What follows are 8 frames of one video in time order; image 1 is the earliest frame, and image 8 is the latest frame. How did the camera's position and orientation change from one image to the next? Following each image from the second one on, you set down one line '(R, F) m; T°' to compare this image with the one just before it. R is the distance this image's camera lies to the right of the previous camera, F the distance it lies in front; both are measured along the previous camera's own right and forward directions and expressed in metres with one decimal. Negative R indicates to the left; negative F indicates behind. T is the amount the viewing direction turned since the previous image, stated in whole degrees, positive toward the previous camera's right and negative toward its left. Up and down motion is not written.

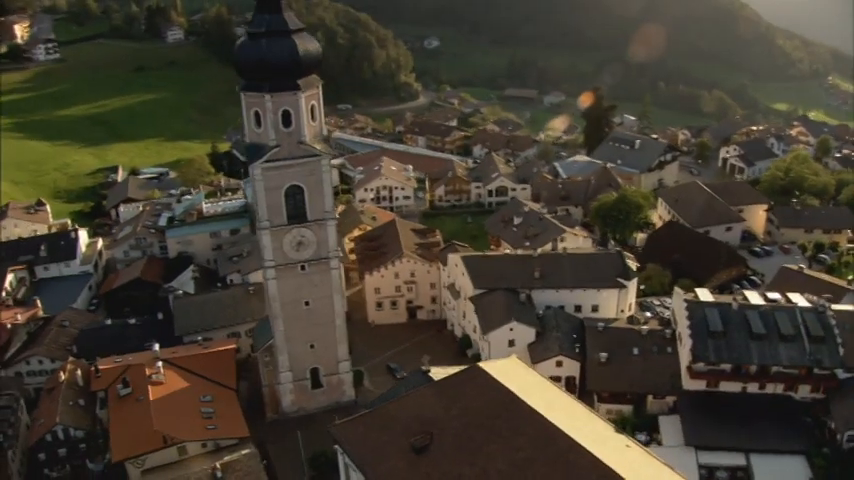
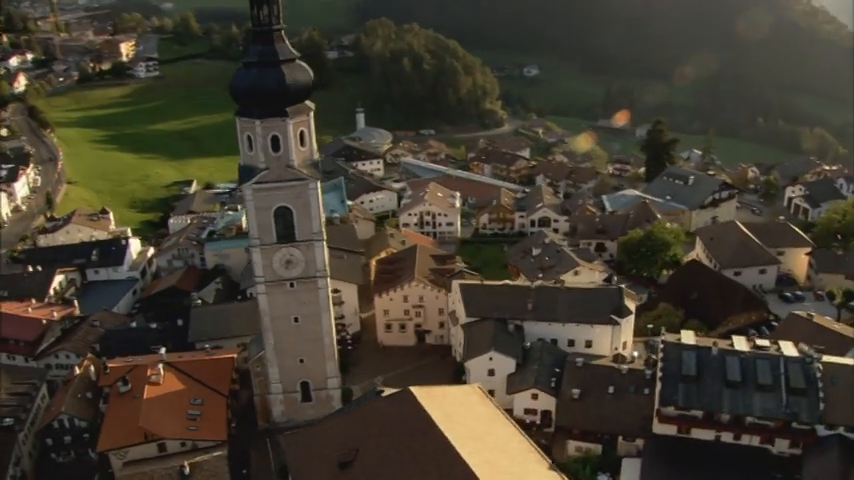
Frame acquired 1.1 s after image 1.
(+4.3, -0.4) m; -7°
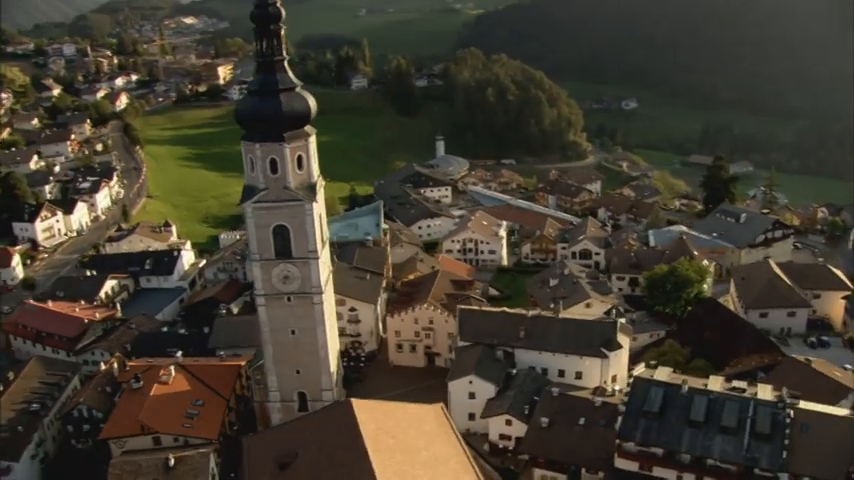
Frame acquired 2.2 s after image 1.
(+4.3, -1.0) m; -7°
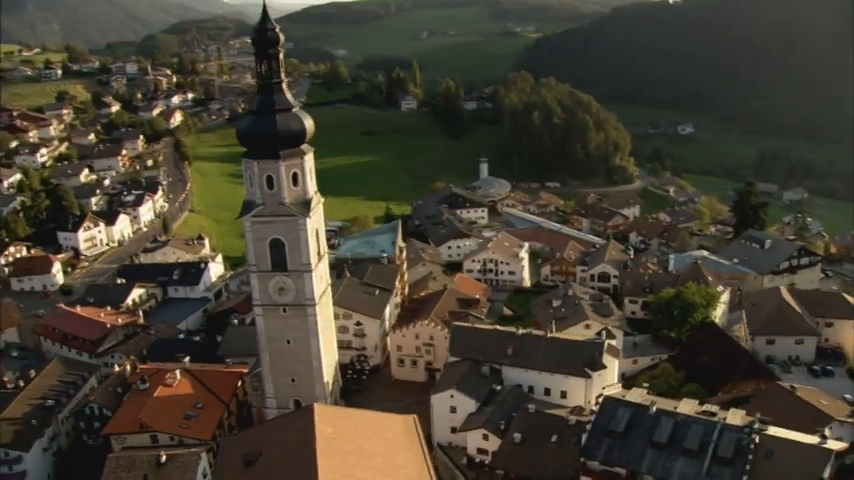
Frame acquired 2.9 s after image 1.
(+2.9, -1.1) m; -4°
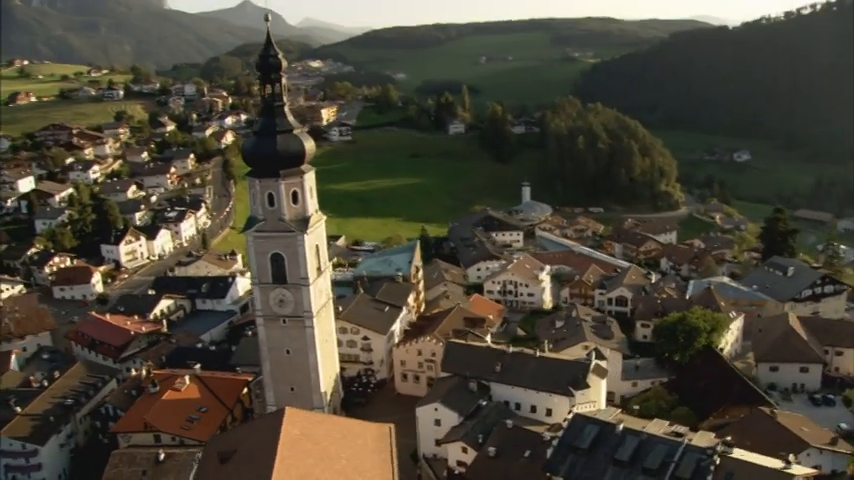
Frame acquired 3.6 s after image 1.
(+2.8, -1.3) m; -4°
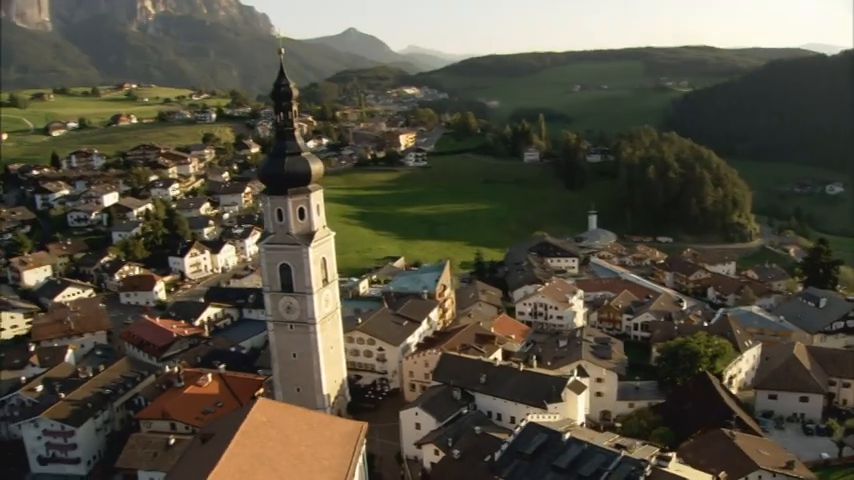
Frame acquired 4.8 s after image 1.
(+4.7, -2.7) m; -7°
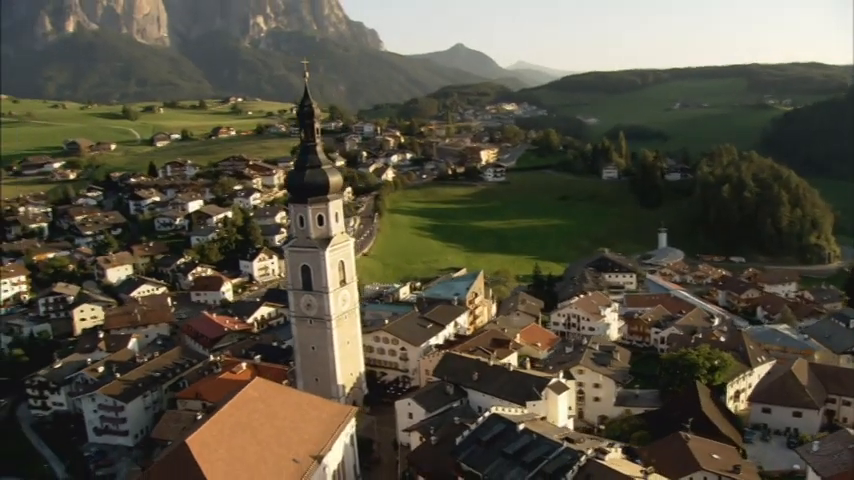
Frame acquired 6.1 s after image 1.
(+5.1, -3.7) m; -7°
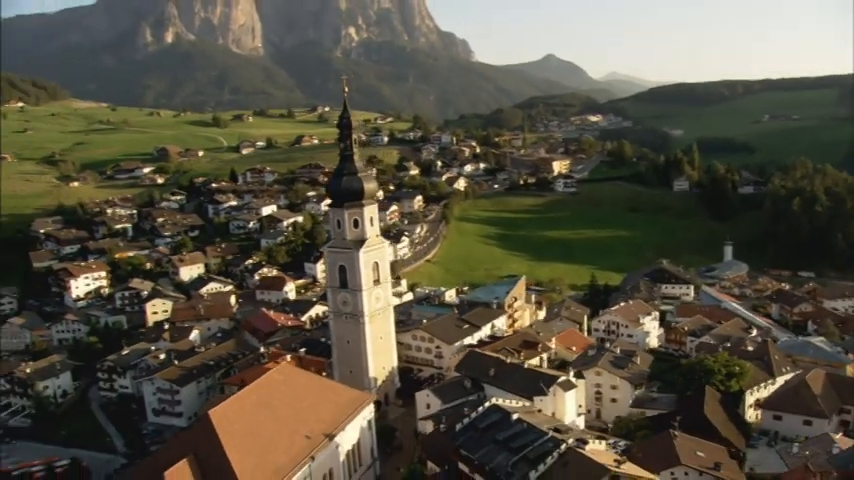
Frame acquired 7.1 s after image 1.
(+3.6, -3.2) m; -6°
